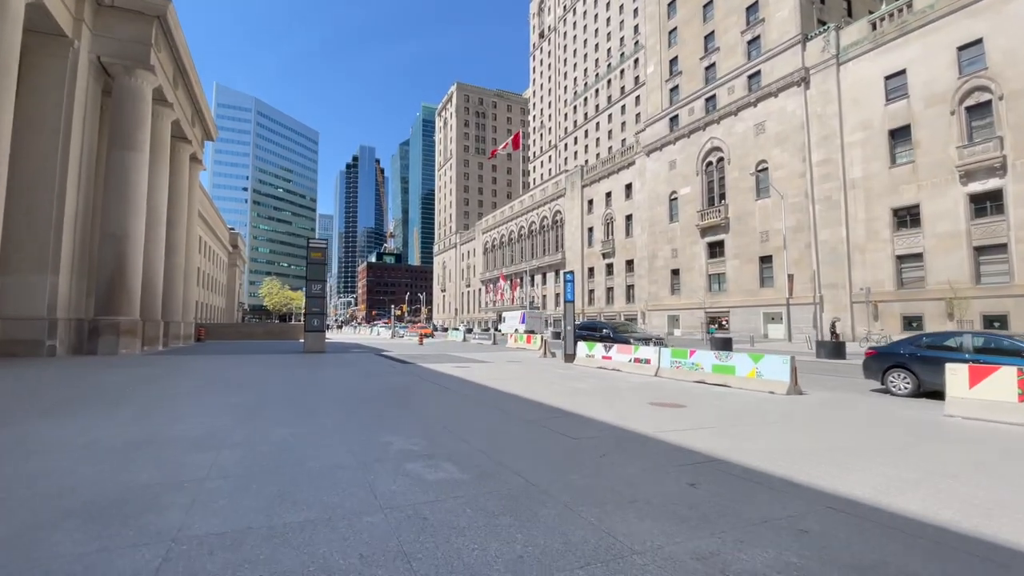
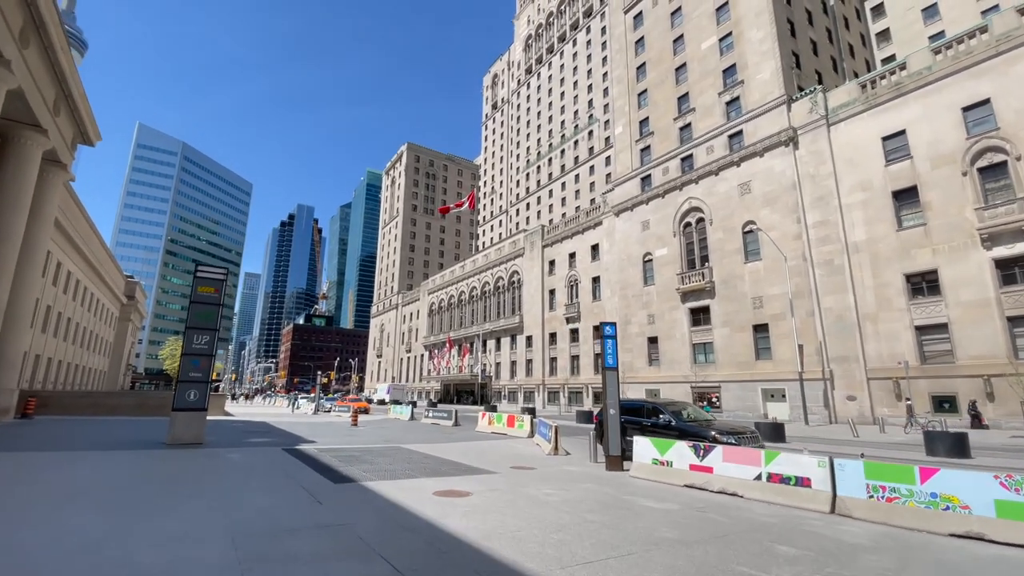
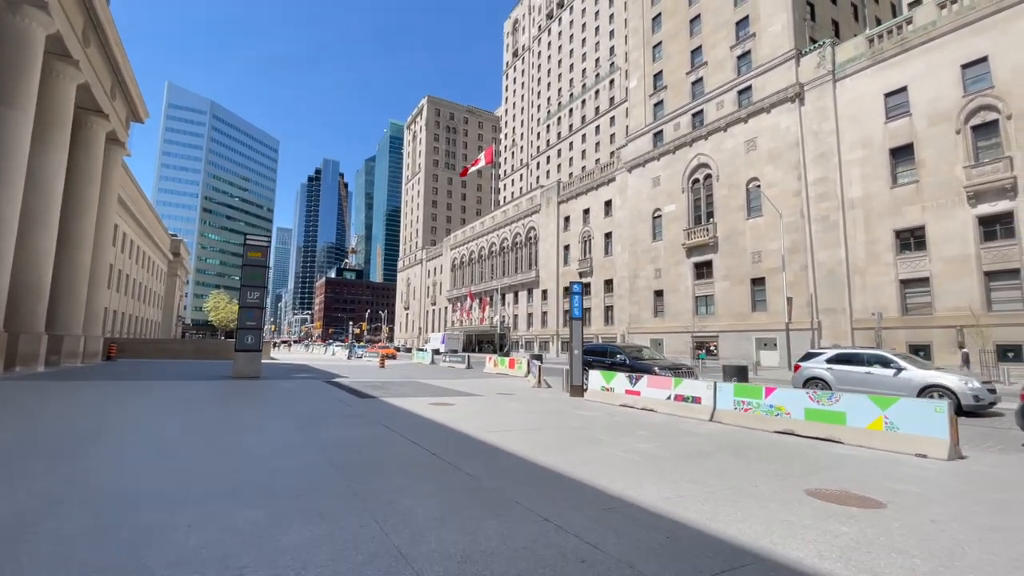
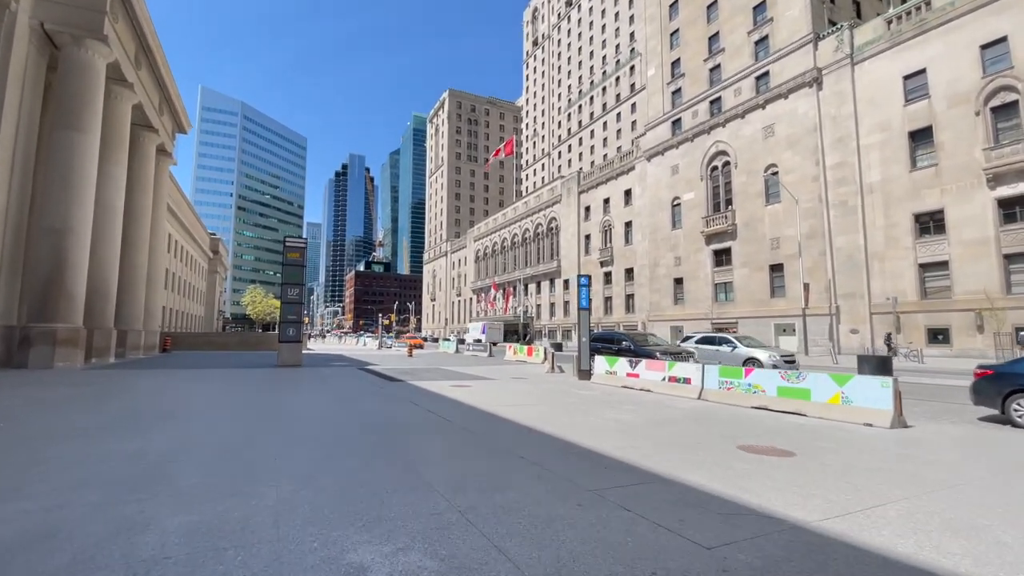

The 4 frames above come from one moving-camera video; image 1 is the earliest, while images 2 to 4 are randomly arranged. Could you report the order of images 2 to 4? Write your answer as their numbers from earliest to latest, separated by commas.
4, 3, 2
